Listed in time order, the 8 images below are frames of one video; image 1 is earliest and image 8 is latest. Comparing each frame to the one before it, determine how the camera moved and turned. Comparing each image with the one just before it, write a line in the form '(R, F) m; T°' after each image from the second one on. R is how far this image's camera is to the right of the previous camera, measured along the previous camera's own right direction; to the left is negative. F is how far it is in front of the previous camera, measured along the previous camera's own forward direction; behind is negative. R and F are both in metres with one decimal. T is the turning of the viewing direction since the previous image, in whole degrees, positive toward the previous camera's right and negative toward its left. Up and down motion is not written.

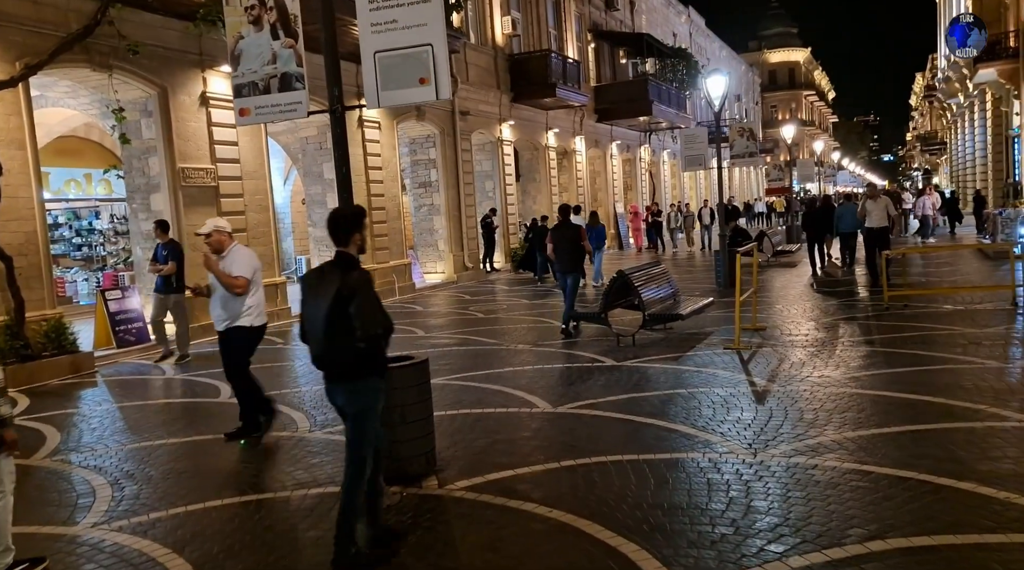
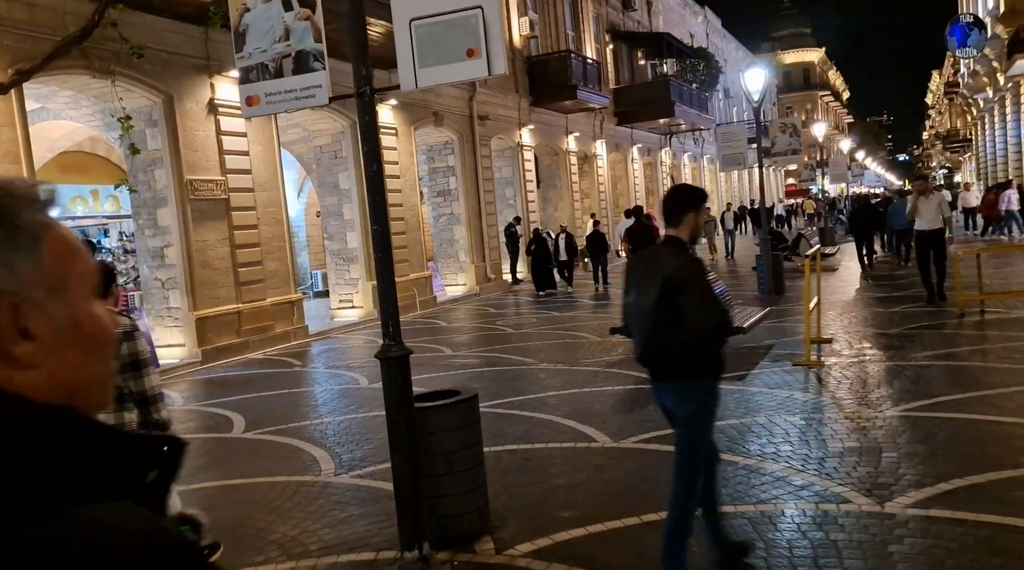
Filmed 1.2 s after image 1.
(-0.3, +1.1) m; -1°
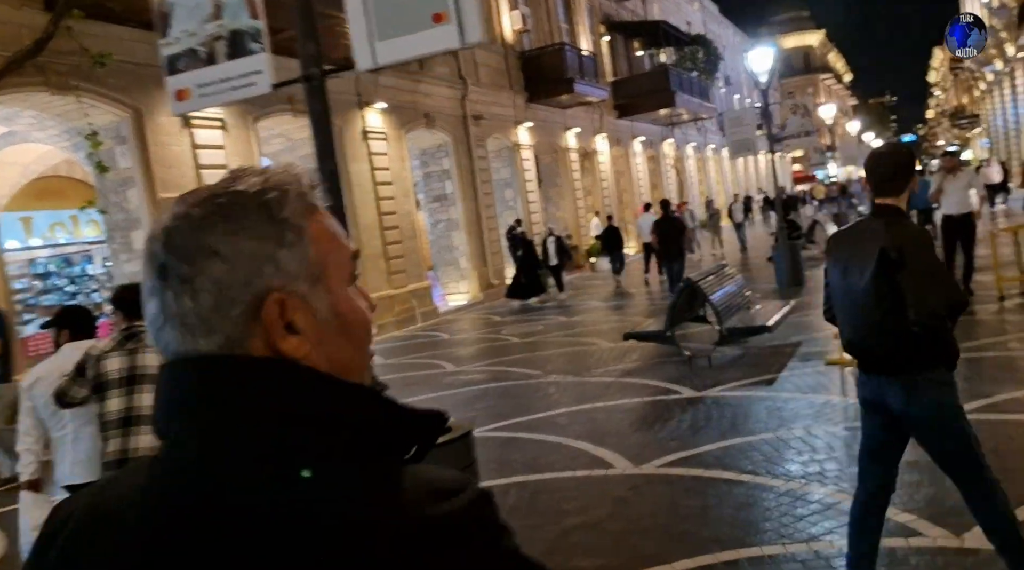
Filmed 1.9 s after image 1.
(+0.1, +0.8) m; 0°
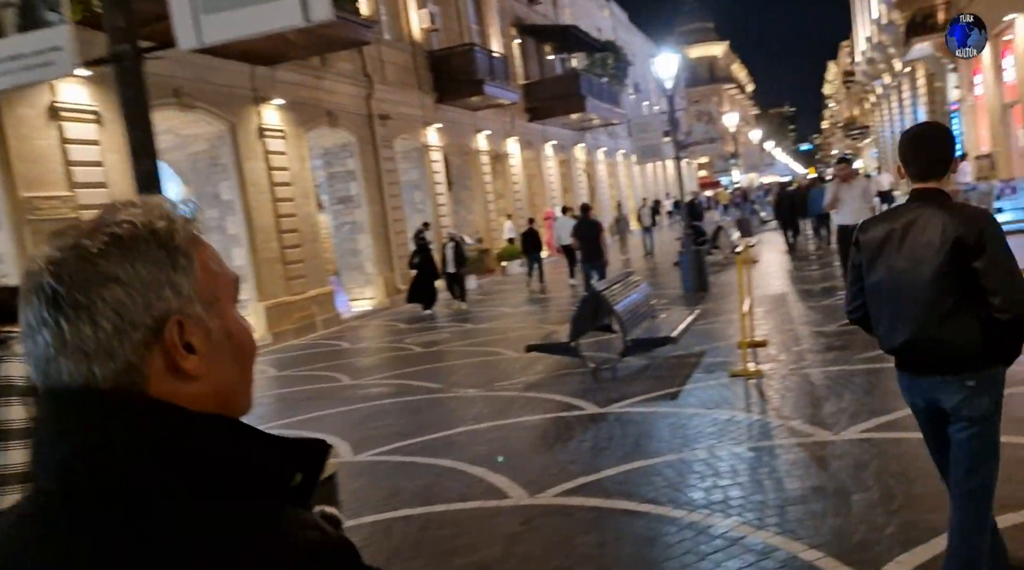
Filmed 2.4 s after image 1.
(+0.2, +0.5) m; +5°
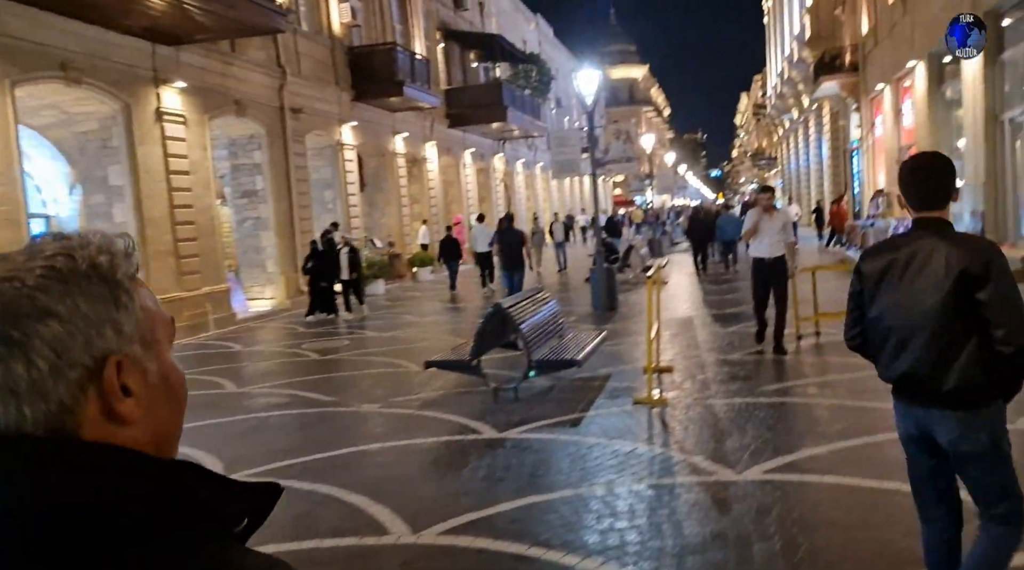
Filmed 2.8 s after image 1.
(+0.1, +0.6) m; +5°
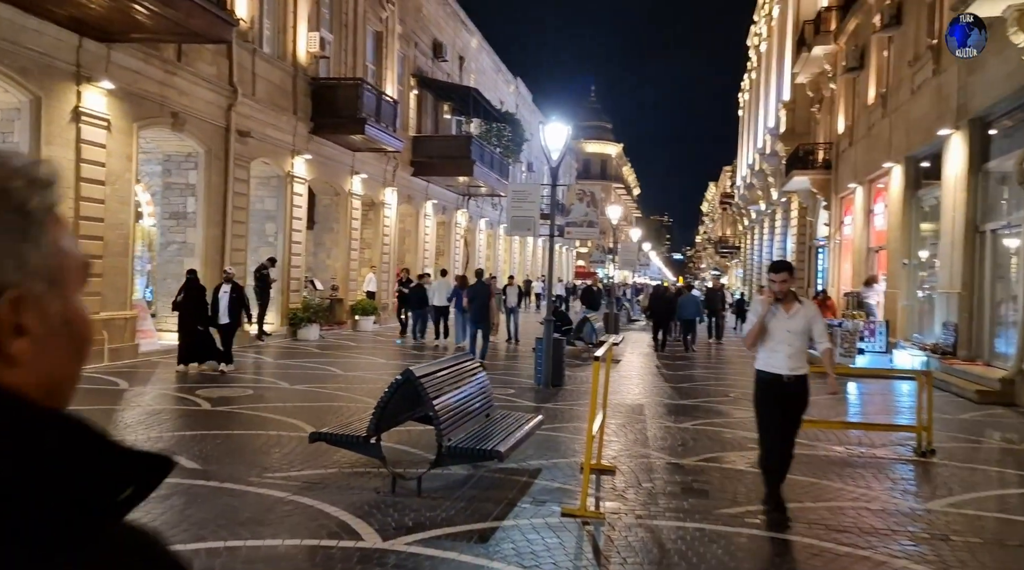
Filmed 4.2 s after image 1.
(+0.2, +1.5) m; +2°
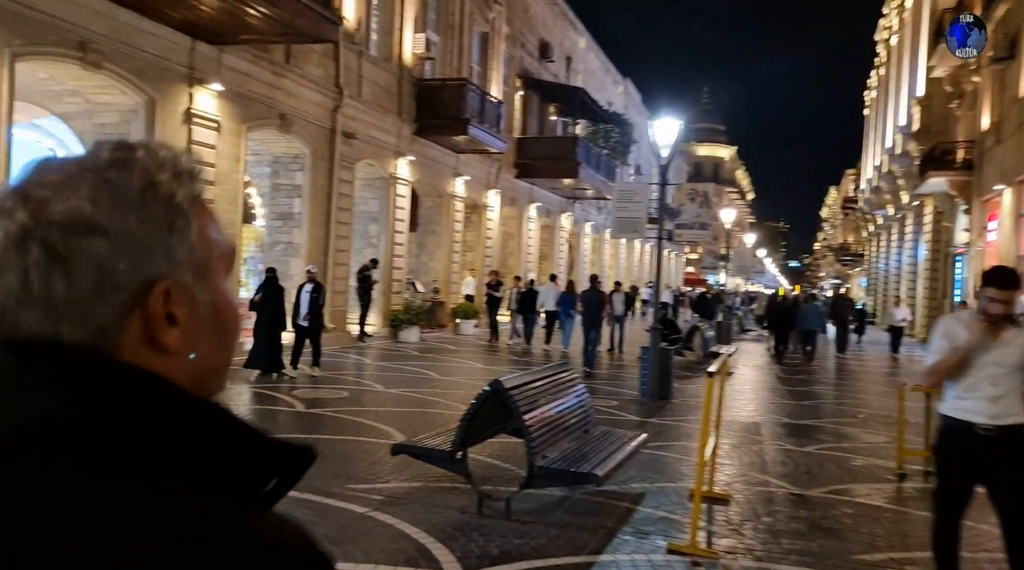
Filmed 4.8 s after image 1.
(0.0, +0.8) m; -6°
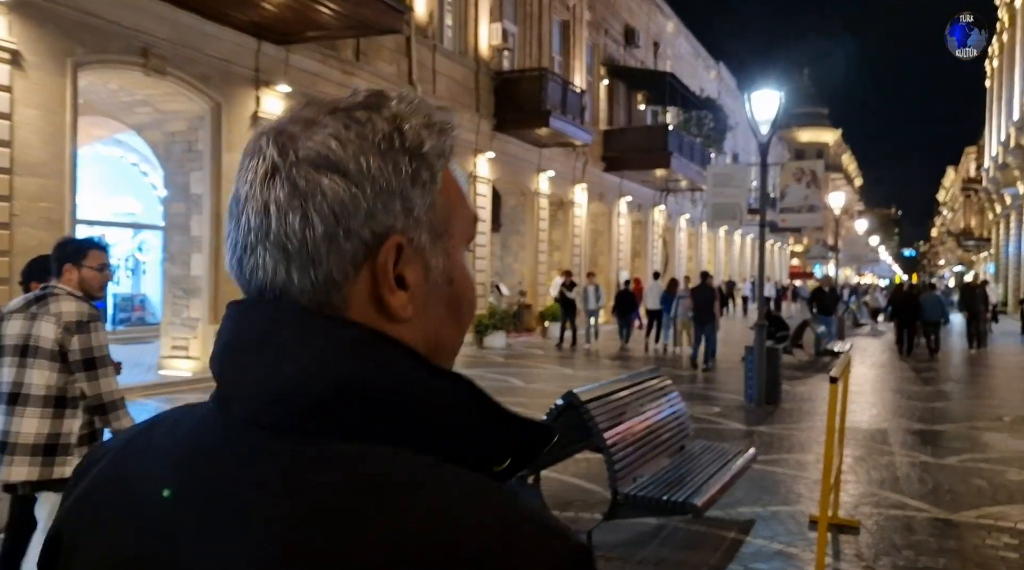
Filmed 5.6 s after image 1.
(+0.2, +1.3) m; -5°
